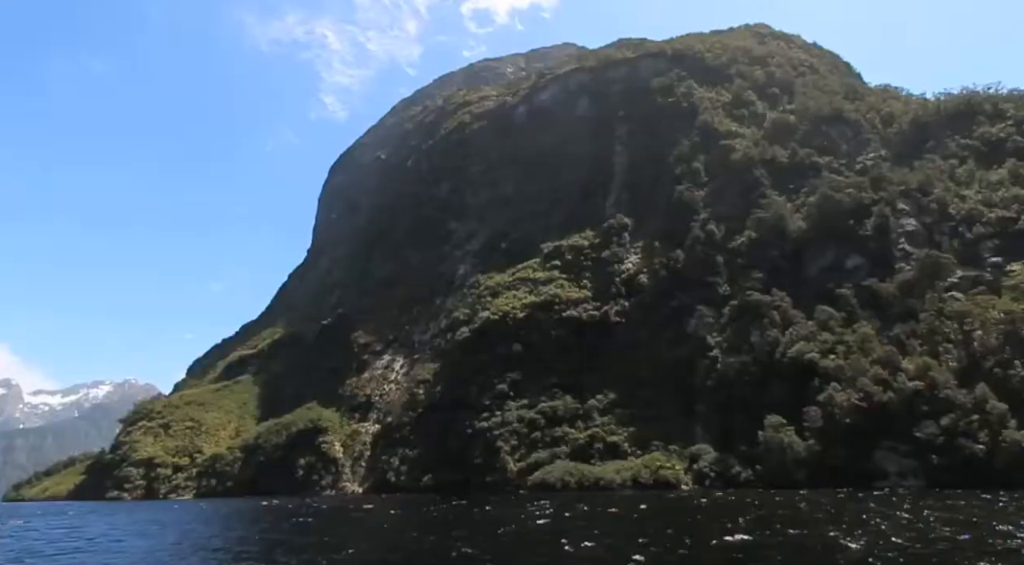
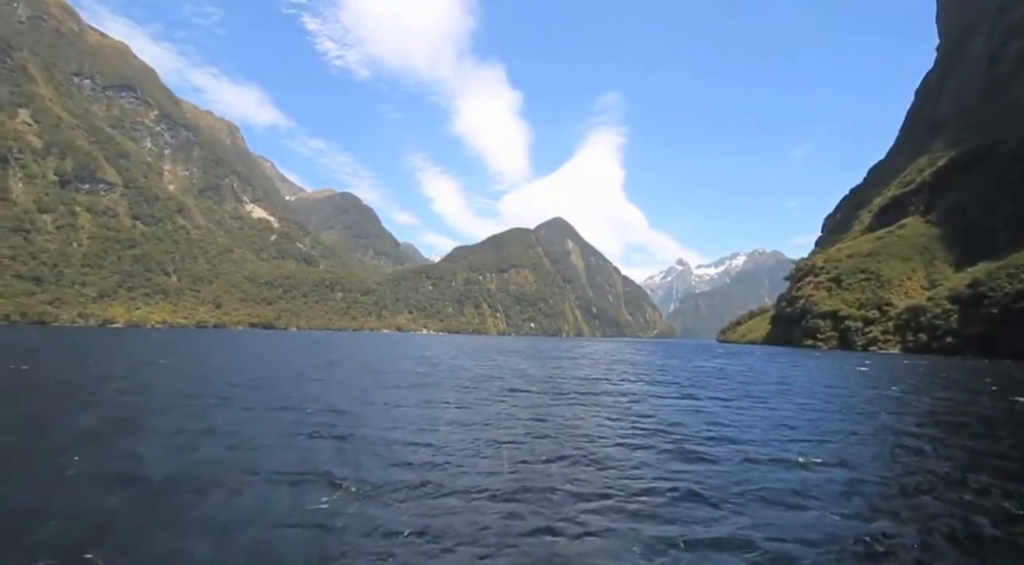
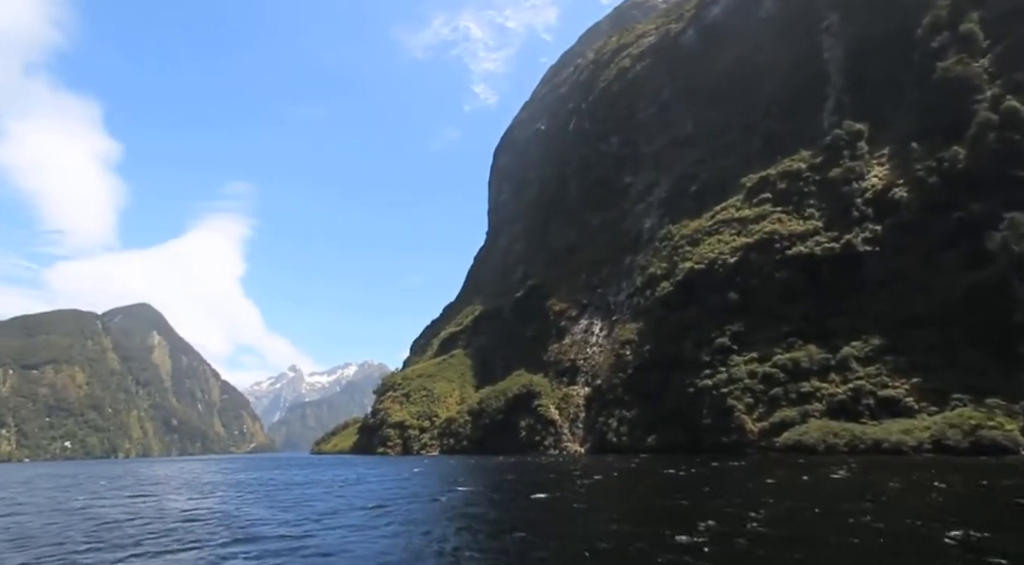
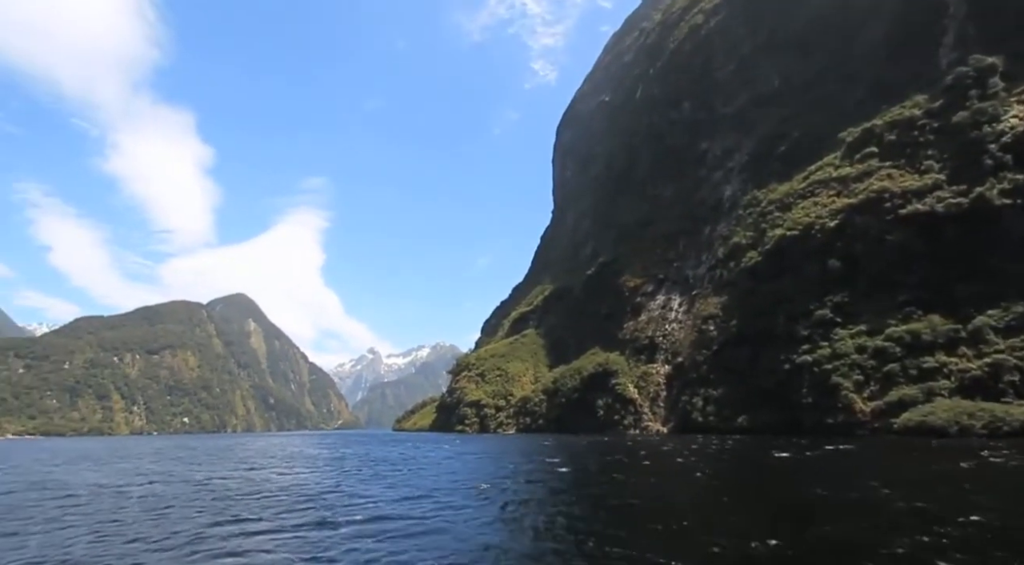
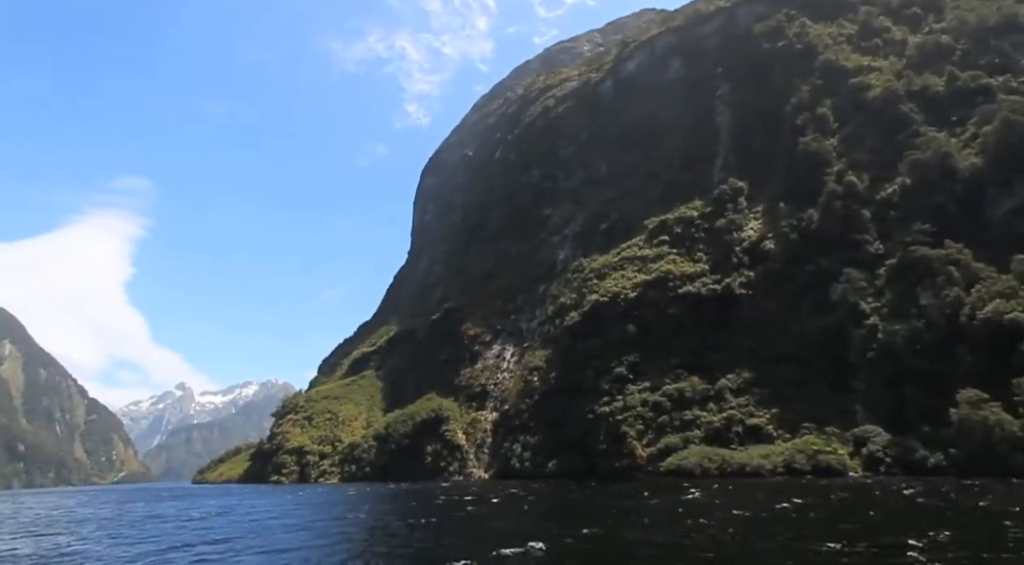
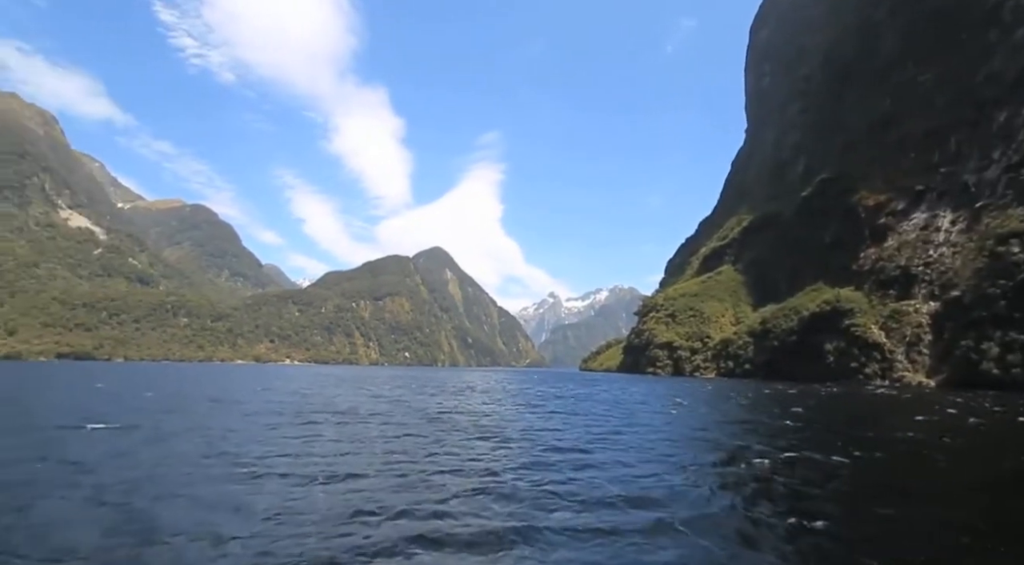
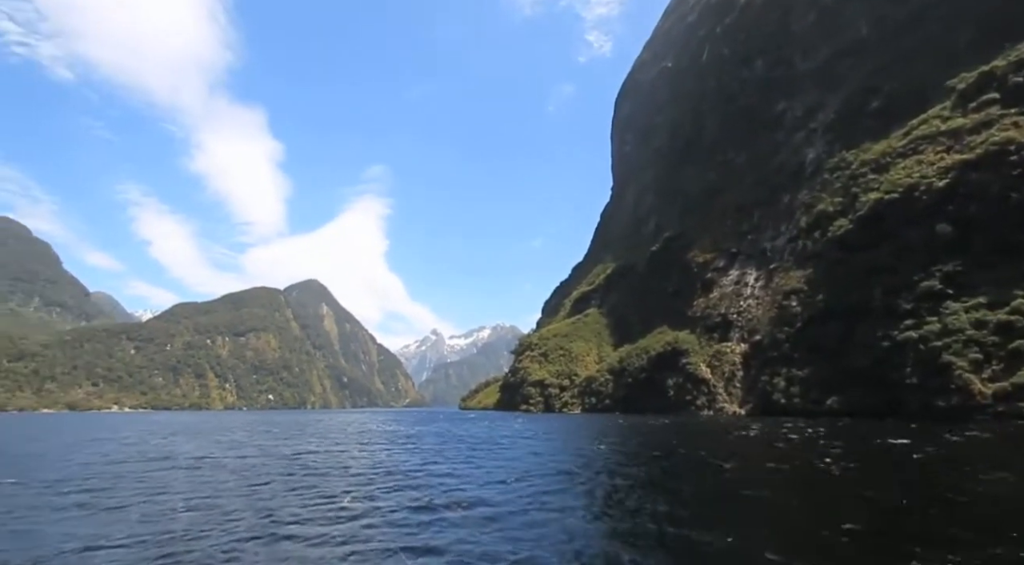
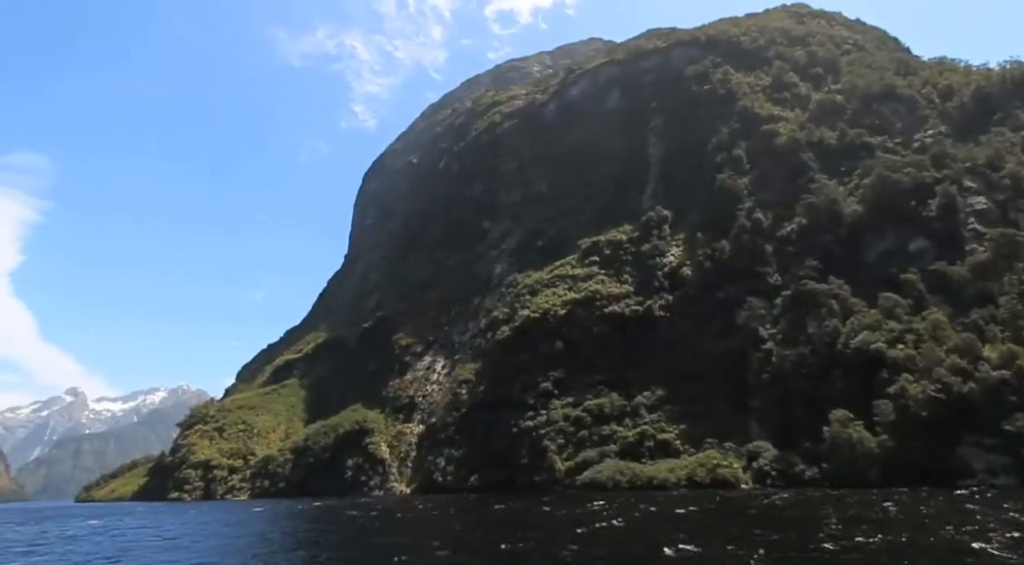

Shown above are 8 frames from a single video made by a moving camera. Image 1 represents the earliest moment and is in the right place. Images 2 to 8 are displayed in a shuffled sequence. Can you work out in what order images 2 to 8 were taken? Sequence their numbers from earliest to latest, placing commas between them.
8, 5, 3, 4, 7, 6, 2
